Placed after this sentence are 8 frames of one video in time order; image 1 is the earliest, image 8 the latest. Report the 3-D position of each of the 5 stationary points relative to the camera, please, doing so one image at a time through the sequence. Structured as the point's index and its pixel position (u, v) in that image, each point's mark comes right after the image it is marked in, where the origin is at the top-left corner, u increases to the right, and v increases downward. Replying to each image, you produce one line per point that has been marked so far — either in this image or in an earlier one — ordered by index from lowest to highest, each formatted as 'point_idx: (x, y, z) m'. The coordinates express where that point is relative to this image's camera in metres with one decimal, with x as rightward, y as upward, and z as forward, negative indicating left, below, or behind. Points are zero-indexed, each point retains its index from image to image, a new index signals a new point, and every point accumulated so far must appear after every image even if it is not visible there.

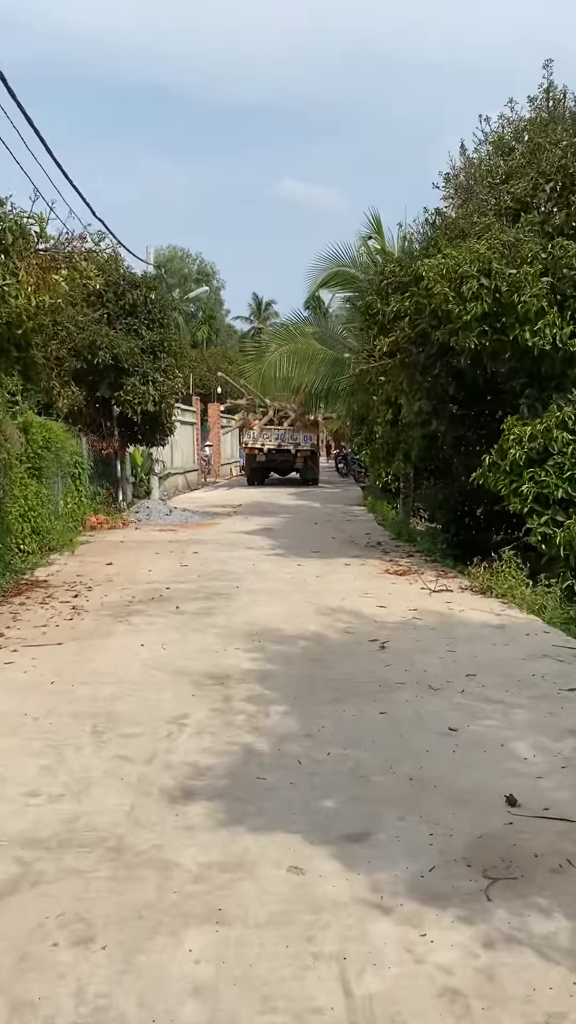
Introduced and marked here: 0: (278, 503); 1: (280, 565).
0: (-0.2, +0.2, +19.4) m
1: (-0.1, -0.6, +9.7) m
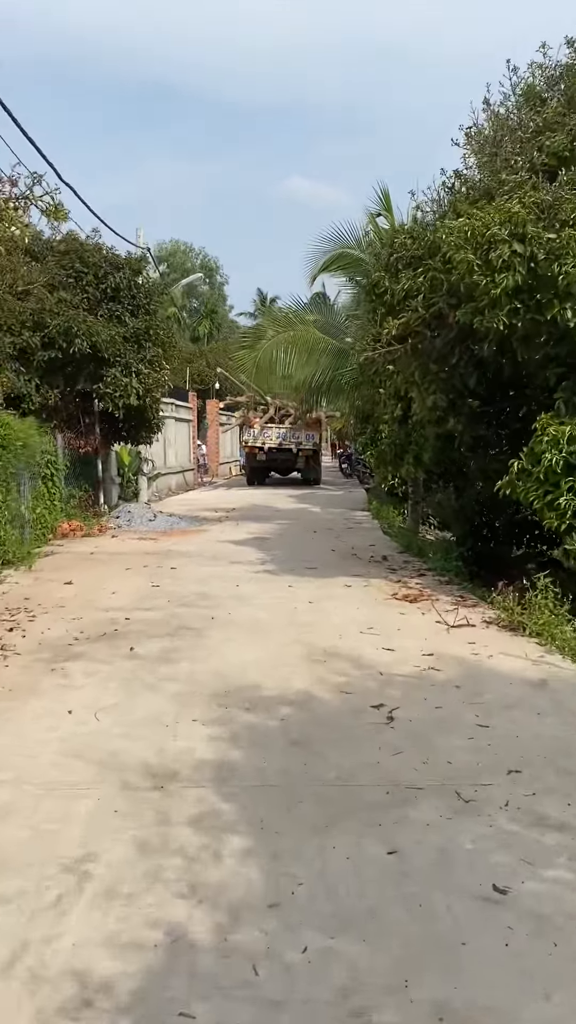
0: (-0.3, +0.1, +17.9) m
1: (-0.2, -0.7, +8.2) m
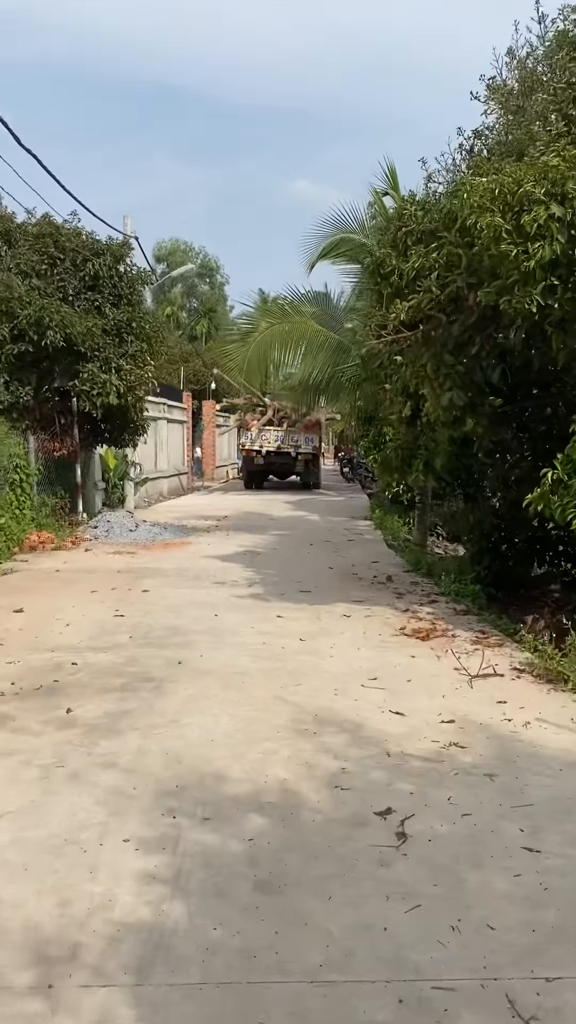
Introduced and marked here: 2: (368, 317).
0: (-0.3, 0.0, +16.7) m
1: (-0.3, -0.8, +7.0) m
2: (+0.9, +2.1, +9.9) m
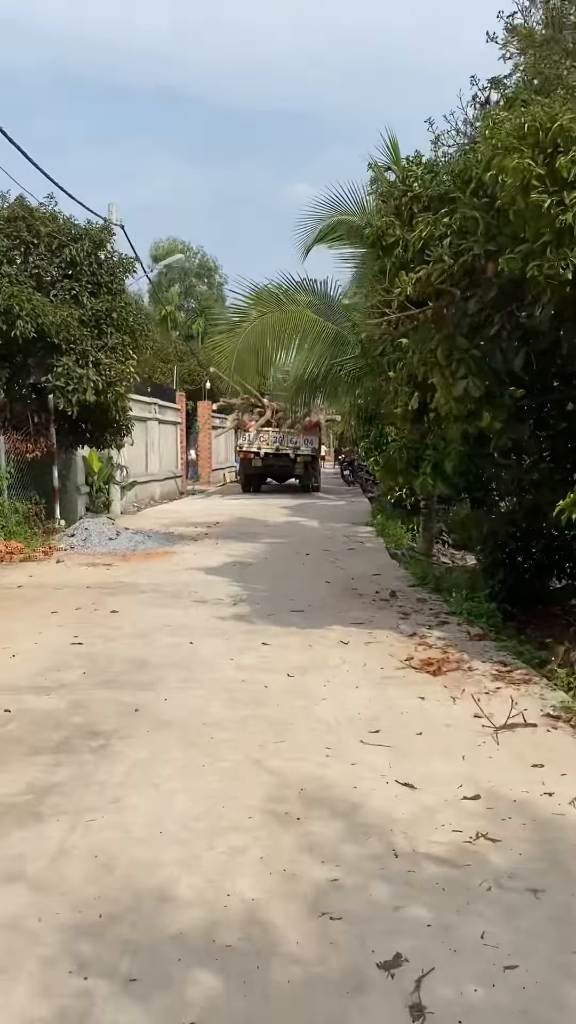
0: (-0.4, -0.1, +15.7) m
1: (-0.3, -0.9, +6.0) m
2: (+0.8, +2.1, +8.9) m
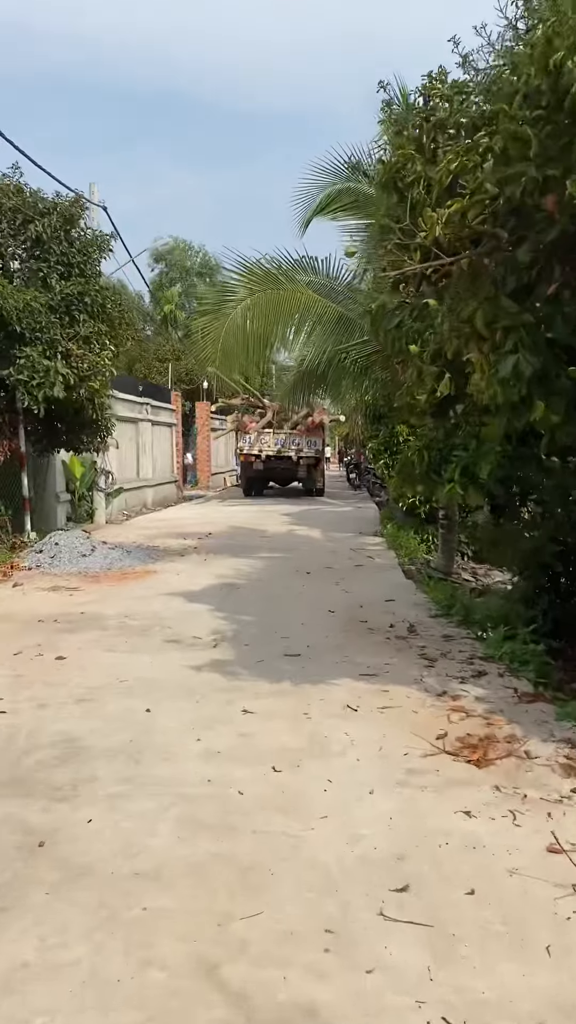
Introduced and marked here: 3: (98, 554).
0: (-0.4, -0.3, +14.2) m
1: (-0.4, -1.0, +4.5) m
2: (+0.7, +2.0, +7.5) m
3: (-2.1, -0.5, +10.2) m
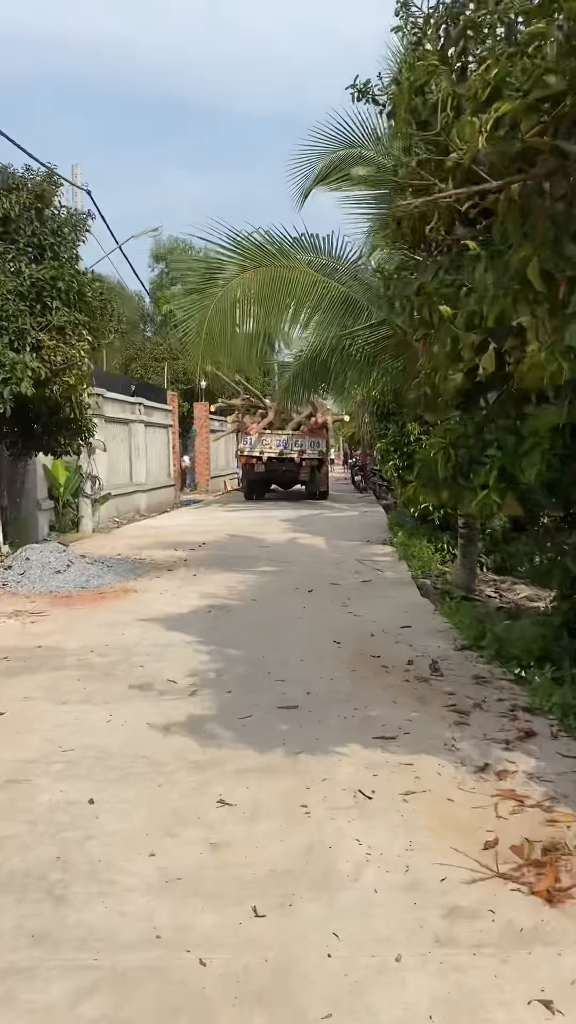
0: (-0.4, -0.4, +13.1) m
1: (-0.4, -1.1, +3.4) m
2: (+0.7, +1.9, +6.3) m
3: (-2.1, -0.6, +9.0) m
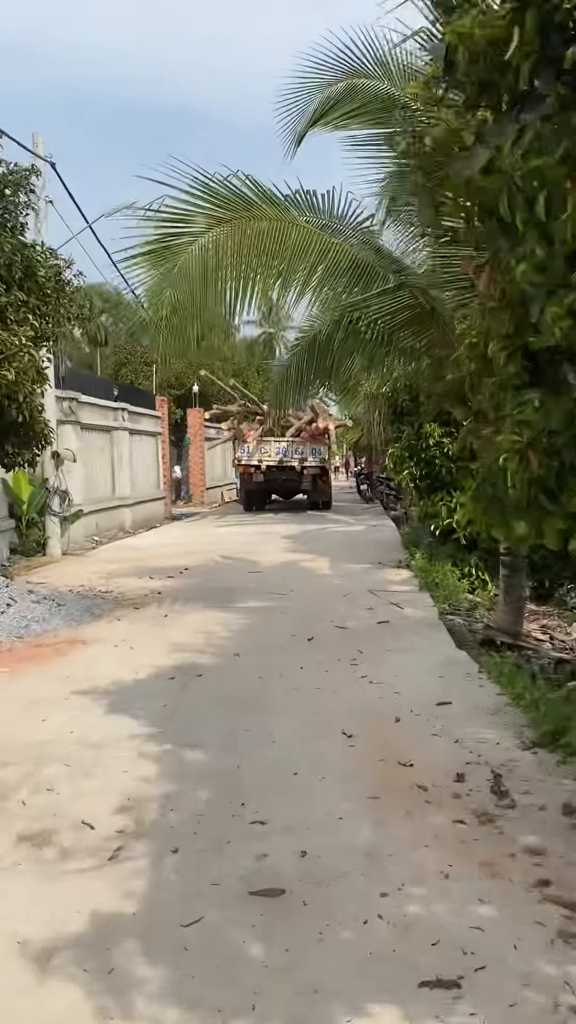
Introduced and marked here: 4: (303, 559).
0: (-0.4, -0.6, +11.2) m
1: (-0.5, -1.2, +1.5) m
2: (+0.6, +1.7, +4.5) m
3: (-2.2, -0.8, +7.2) m
4: (+0.2, -0.6, +11.1) m
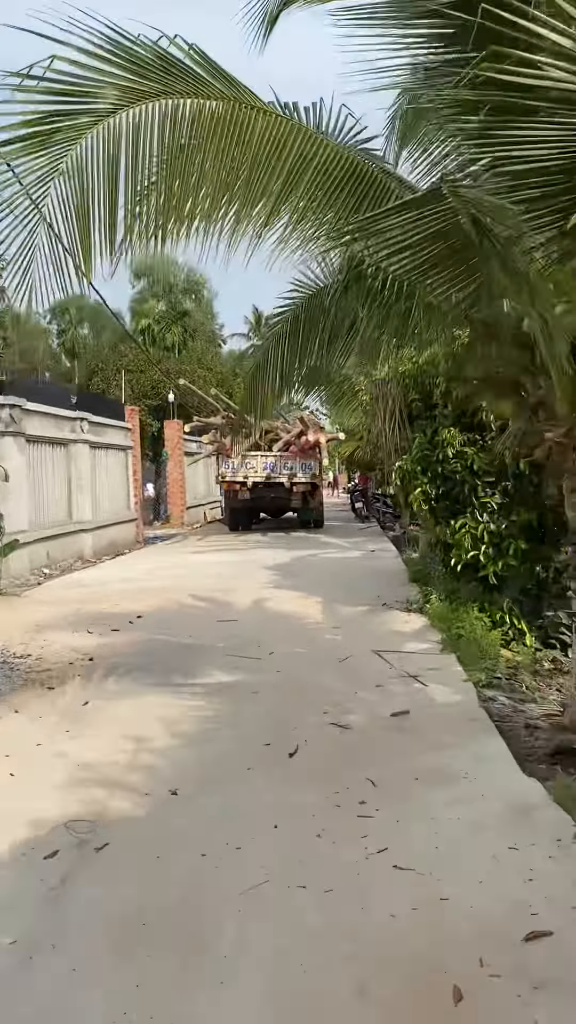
0: (-0.6, -0.9, +9.0) m
1: (-0.6, -1.3, -0.7) m
2: (+0.5, +1.6, +2.4) m
3: (-2.3, -1.0, +5.0) m
4: (0.0, -0.9, +8.9) m
